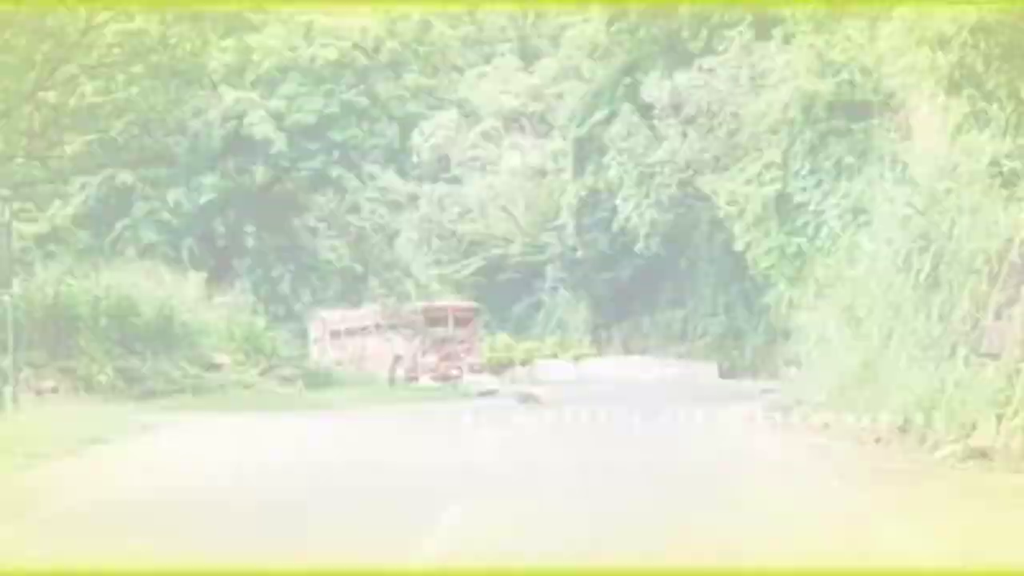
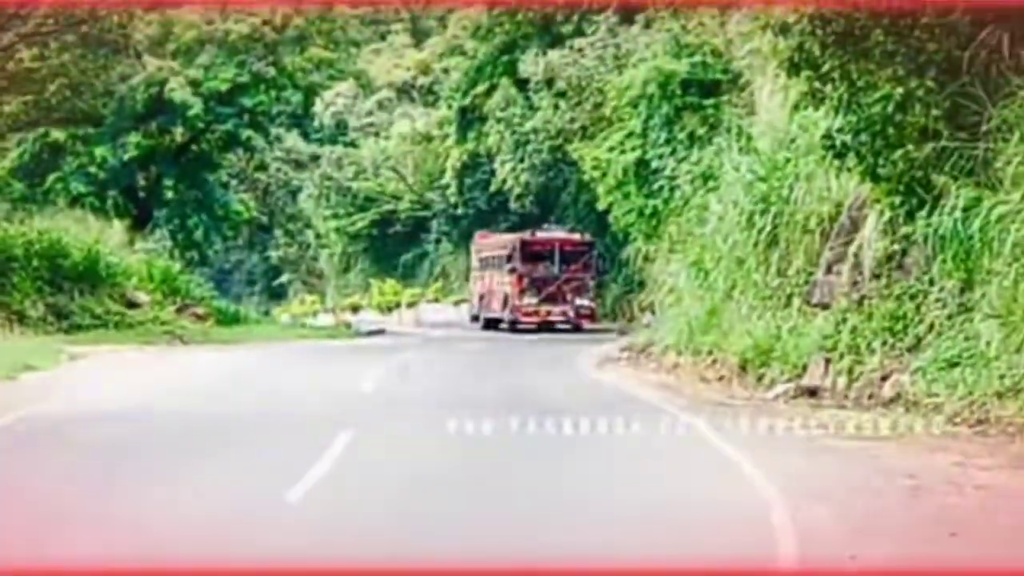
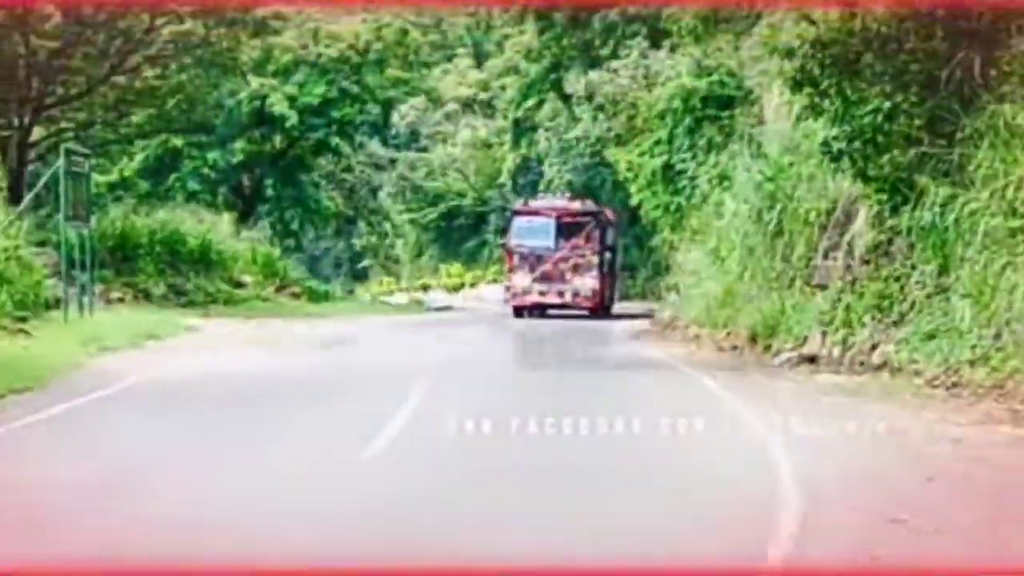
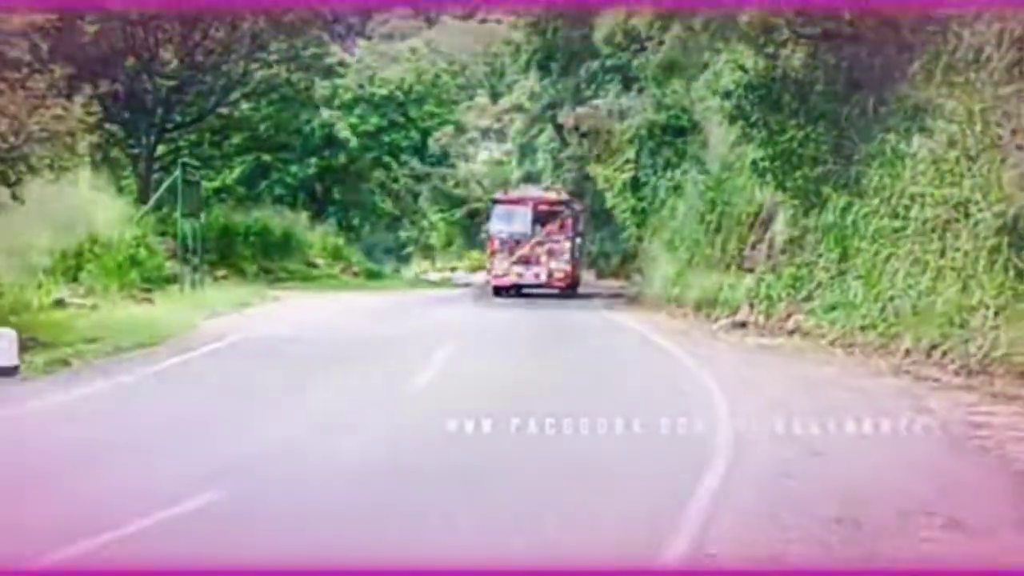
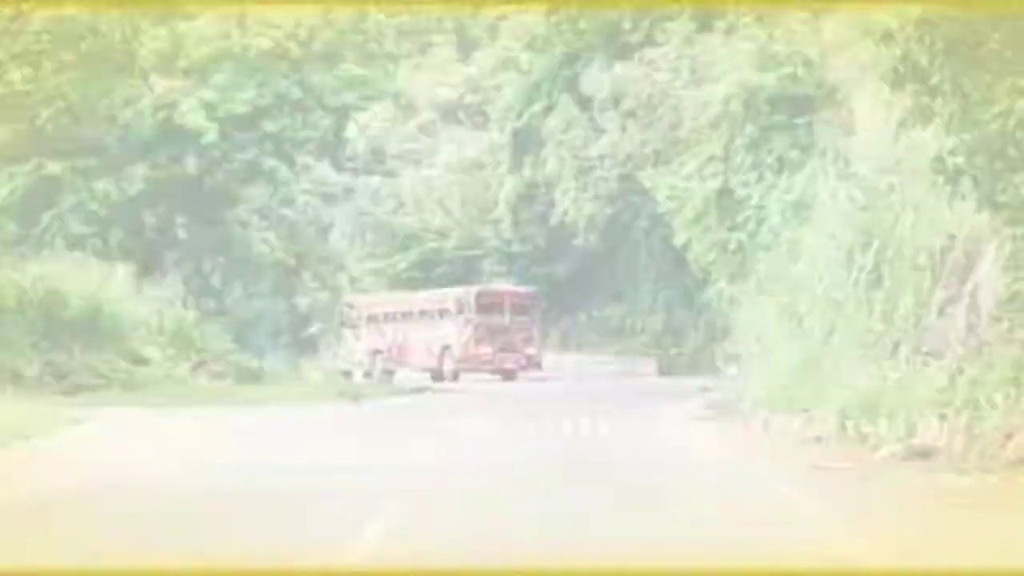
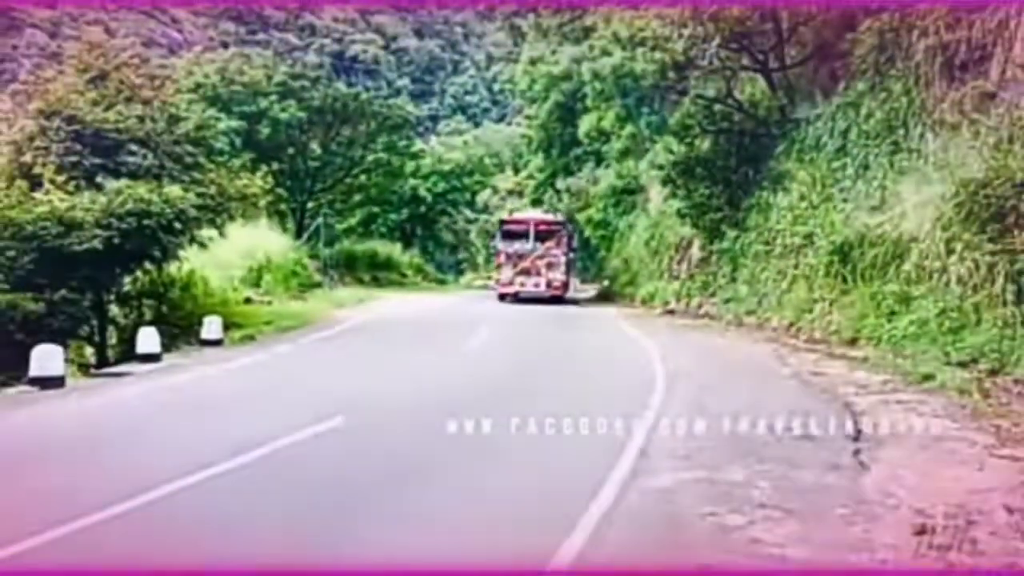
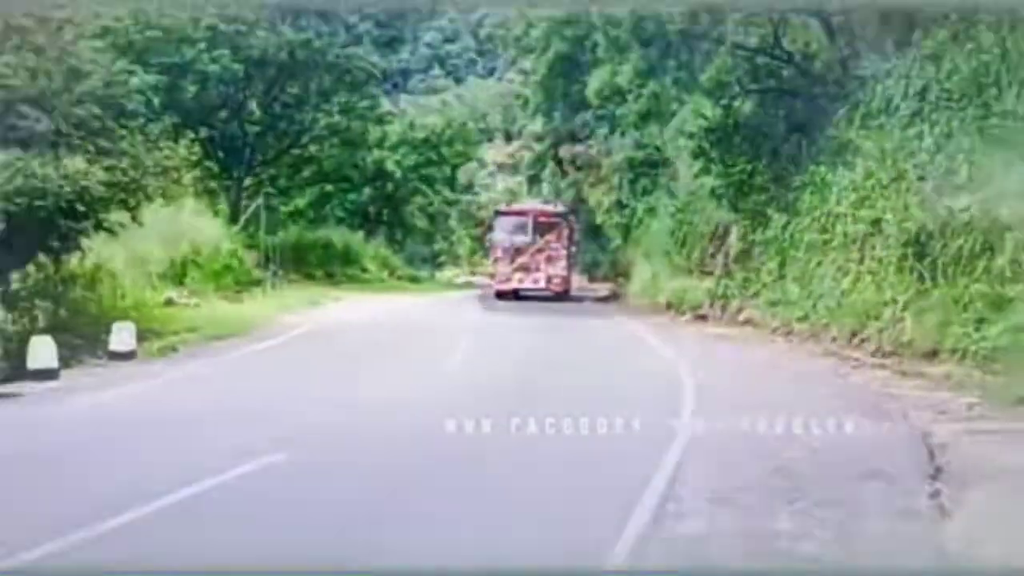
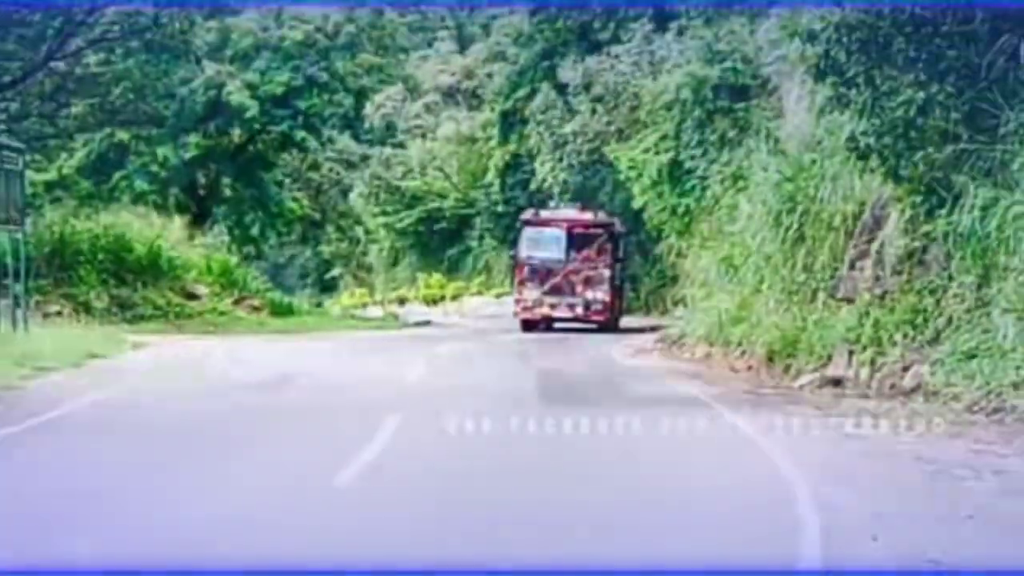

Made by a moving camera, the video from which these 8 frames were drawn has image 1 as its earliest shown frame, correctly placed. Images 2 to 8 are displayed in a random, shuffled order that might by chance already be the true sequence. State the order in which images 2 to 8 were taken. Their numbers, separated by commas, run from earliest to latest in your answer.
5, 2, 8, 3, 4, 7, 6
